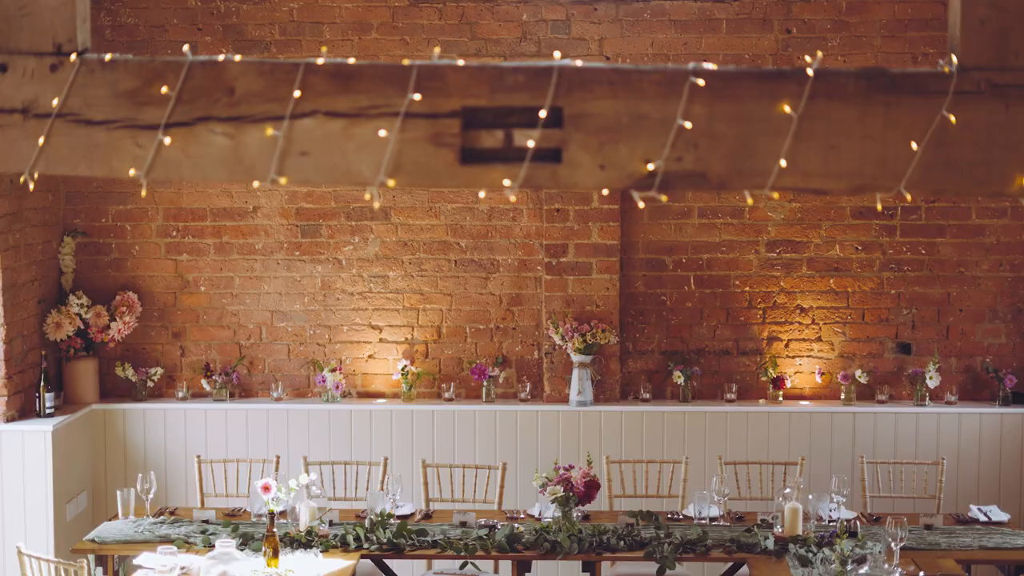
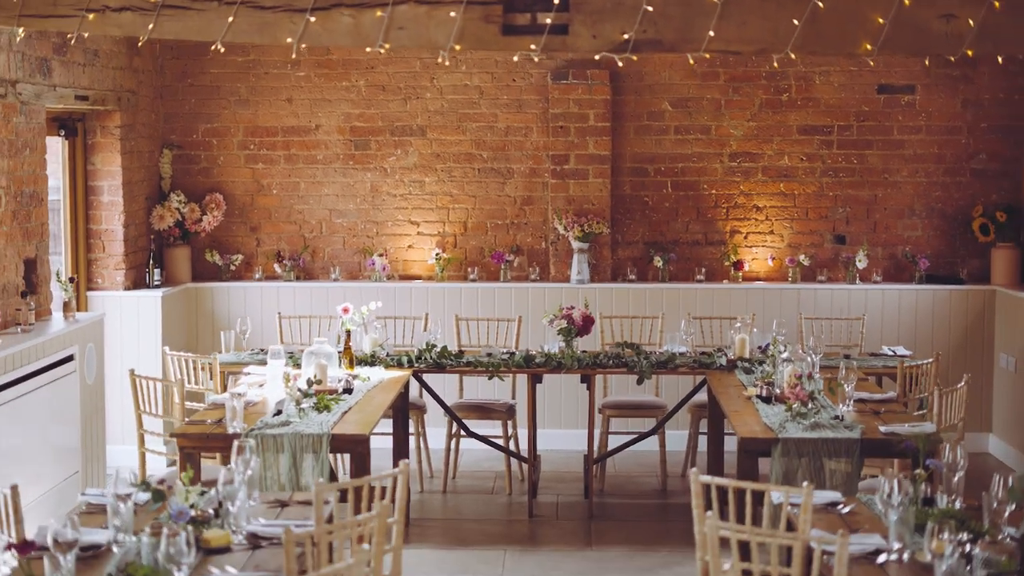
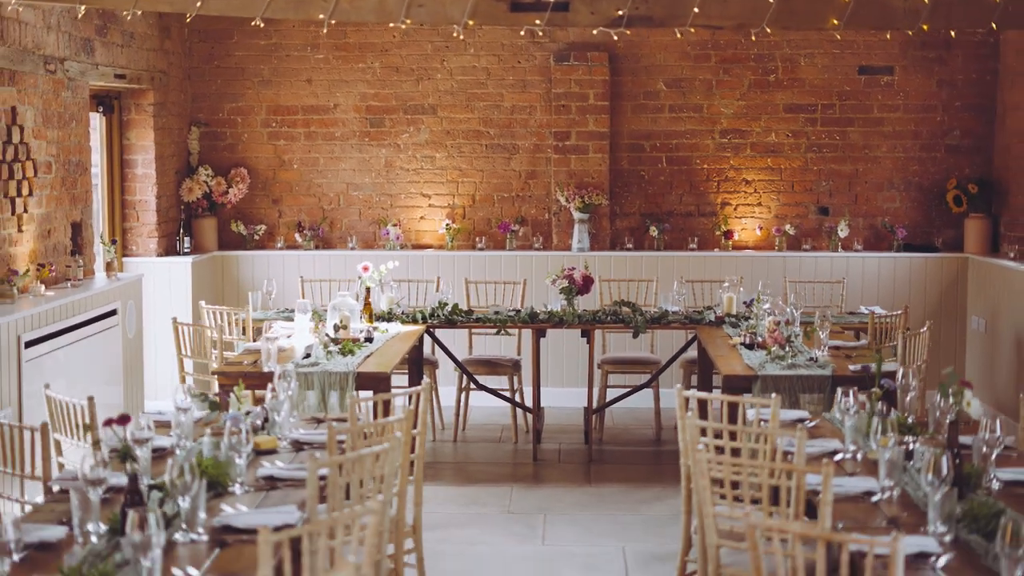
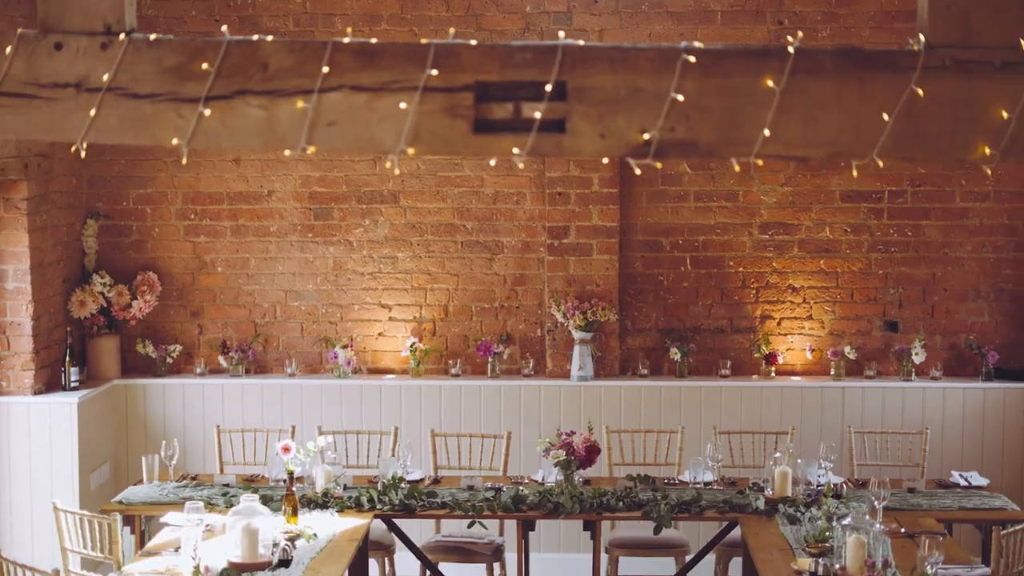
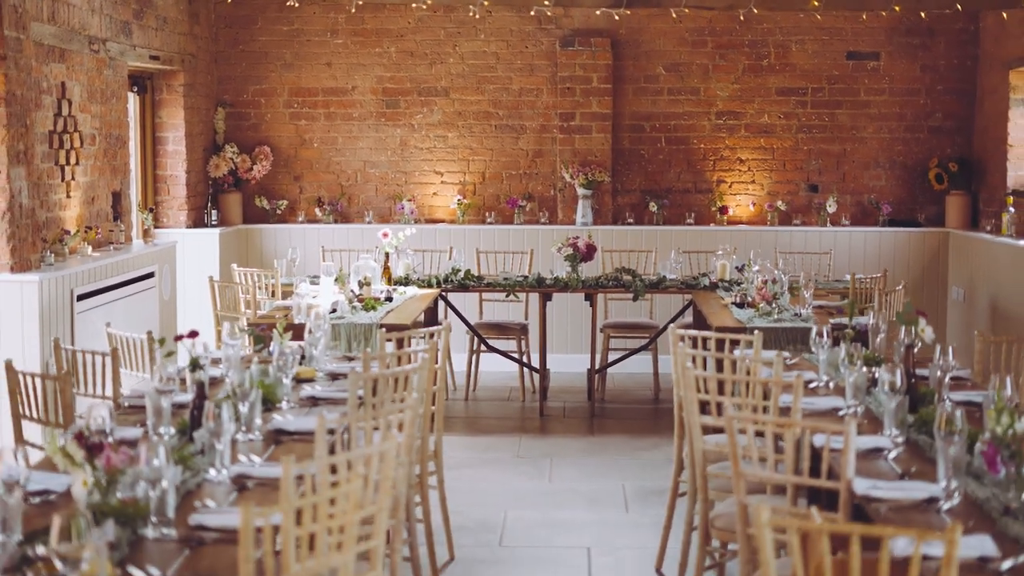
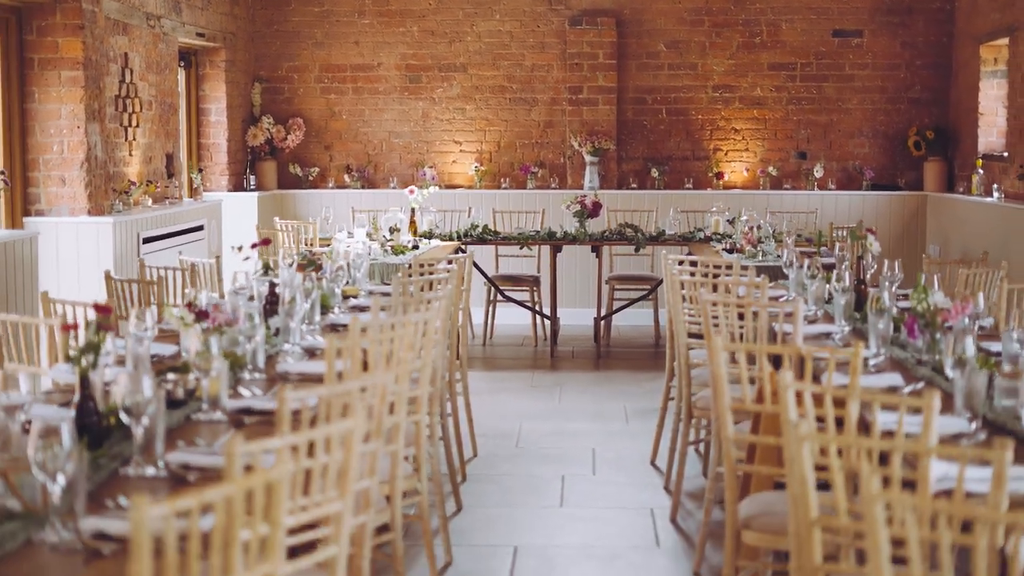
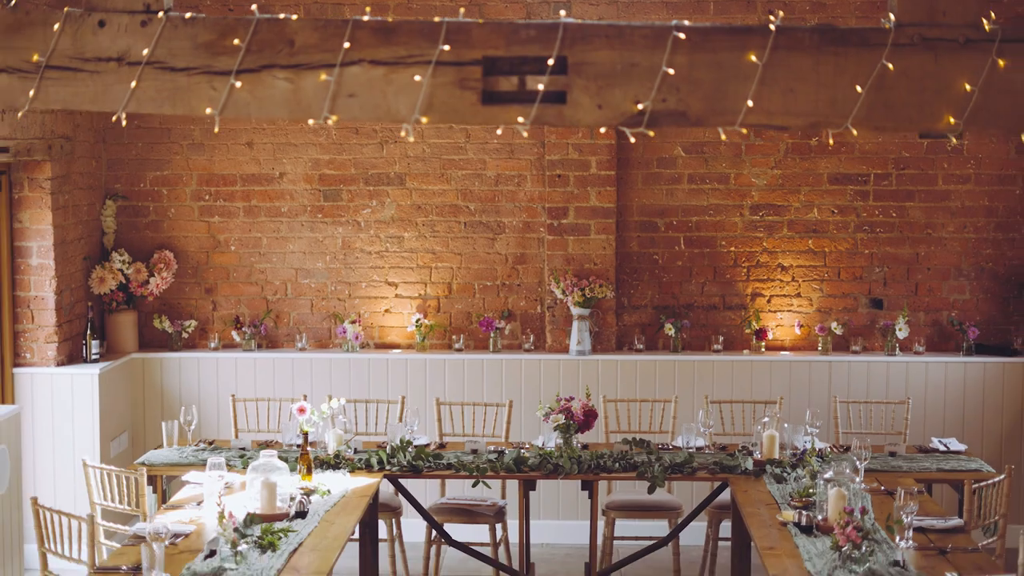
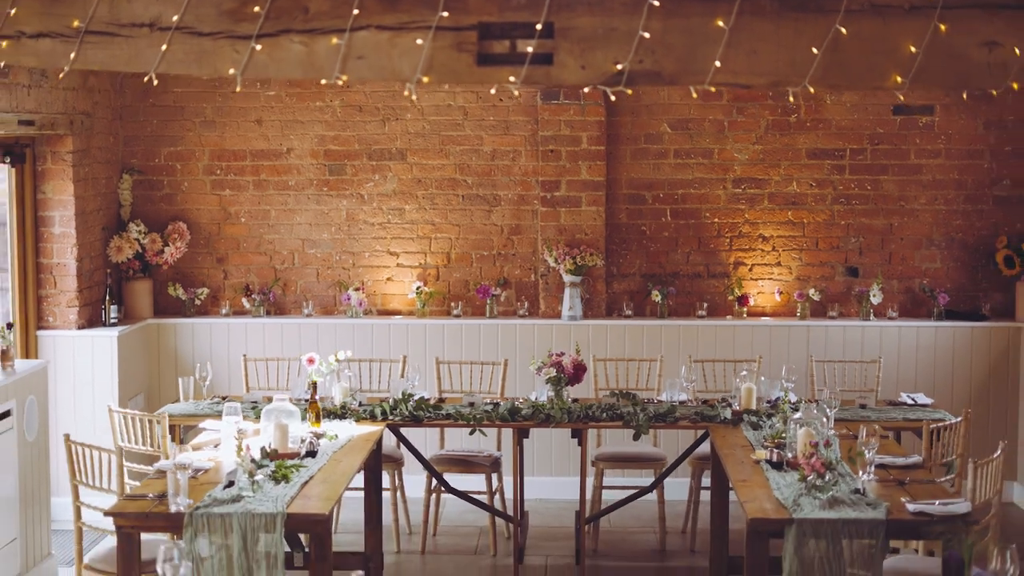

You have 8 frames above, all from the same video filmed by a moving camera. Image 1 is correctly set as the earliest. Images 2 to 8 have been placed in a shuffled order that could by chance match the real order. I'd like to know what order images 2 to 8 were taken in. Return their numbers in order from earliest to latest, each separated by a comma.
4, 7, 8, 2, 3, 5, 6
